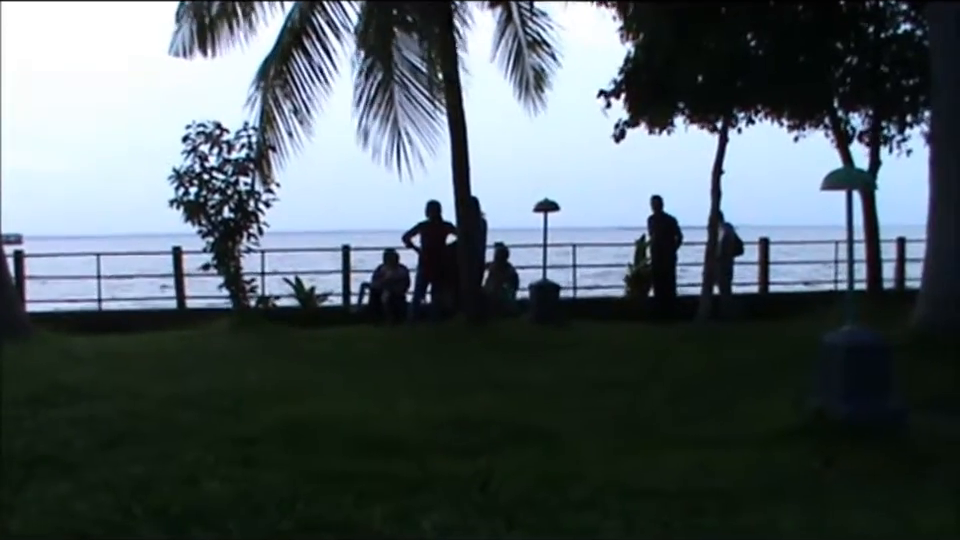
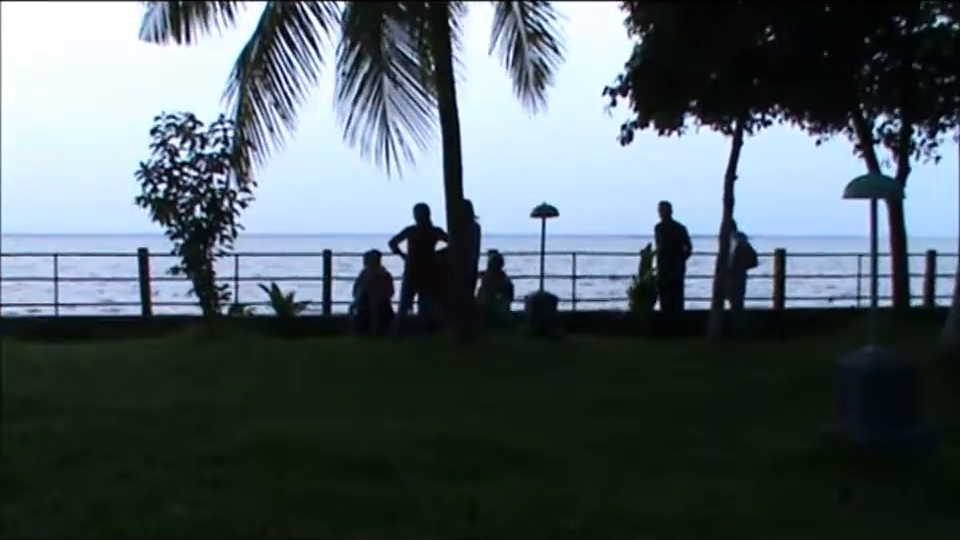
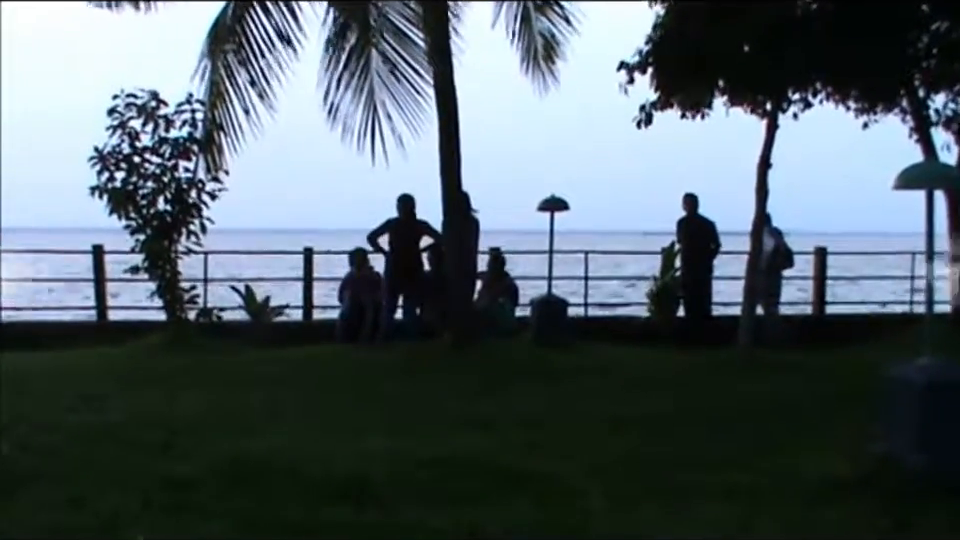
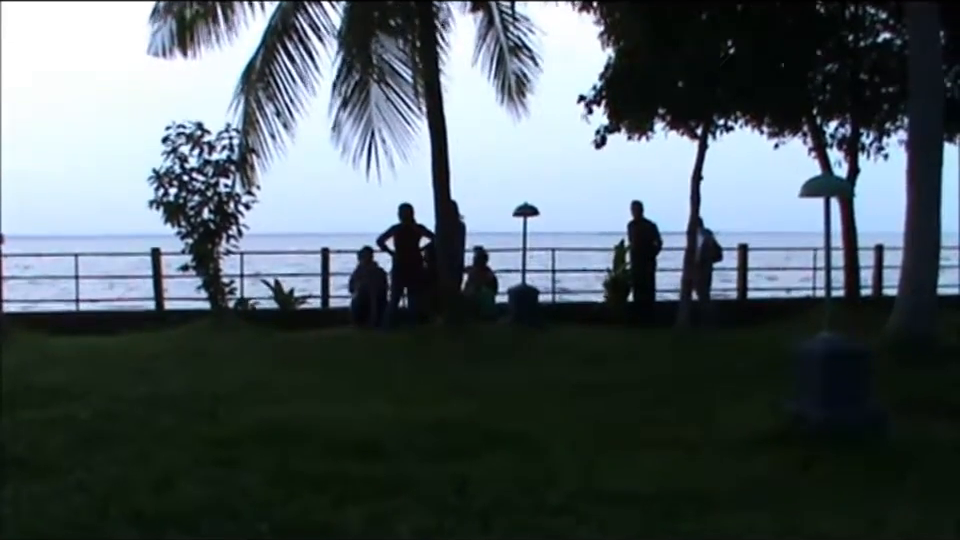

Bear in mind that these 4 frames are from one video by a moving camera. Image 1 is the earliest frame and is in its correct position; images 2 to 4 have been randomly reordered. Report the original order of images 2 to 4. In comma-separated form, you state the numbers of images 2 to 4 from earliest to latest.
4, 2, 3
